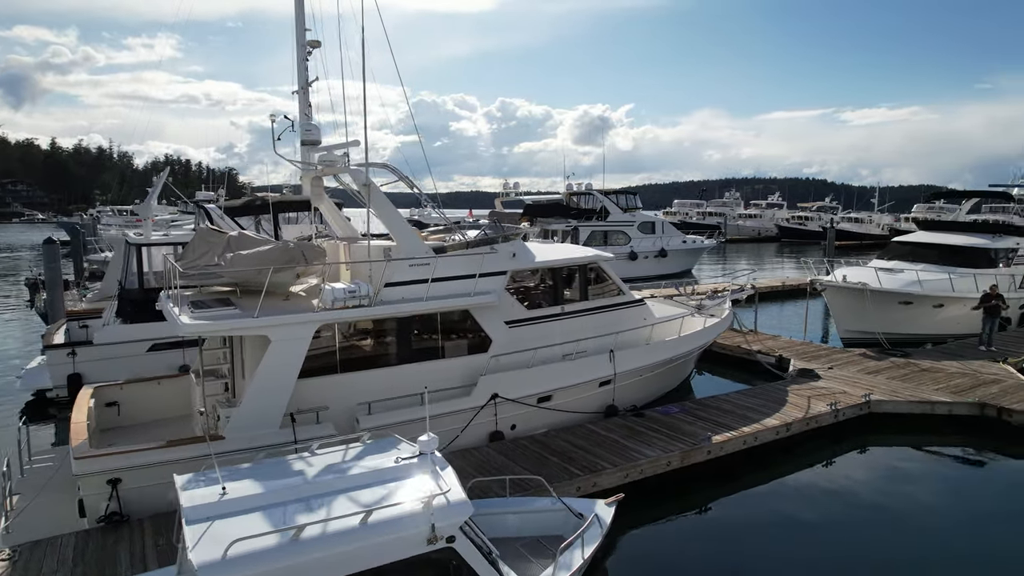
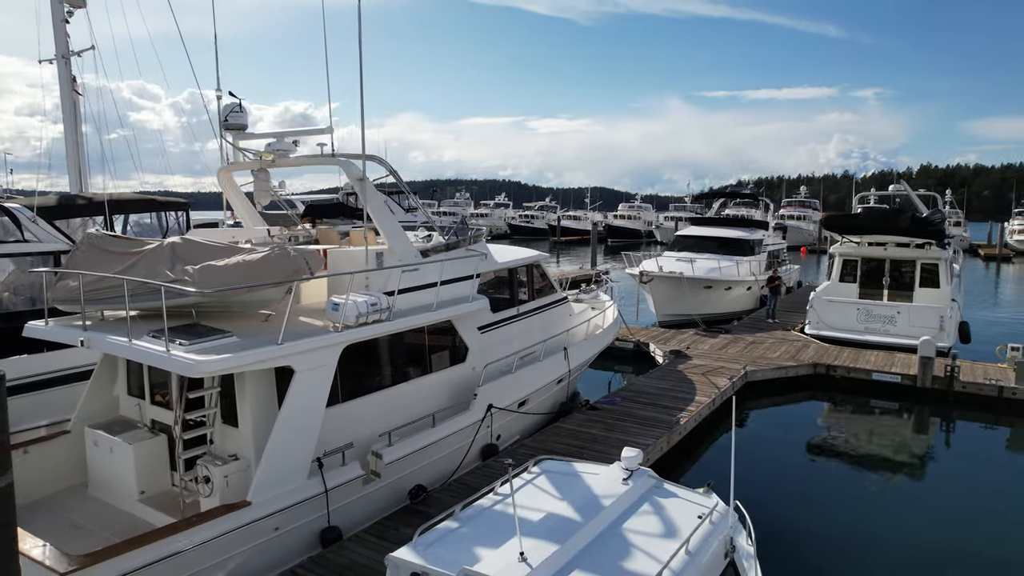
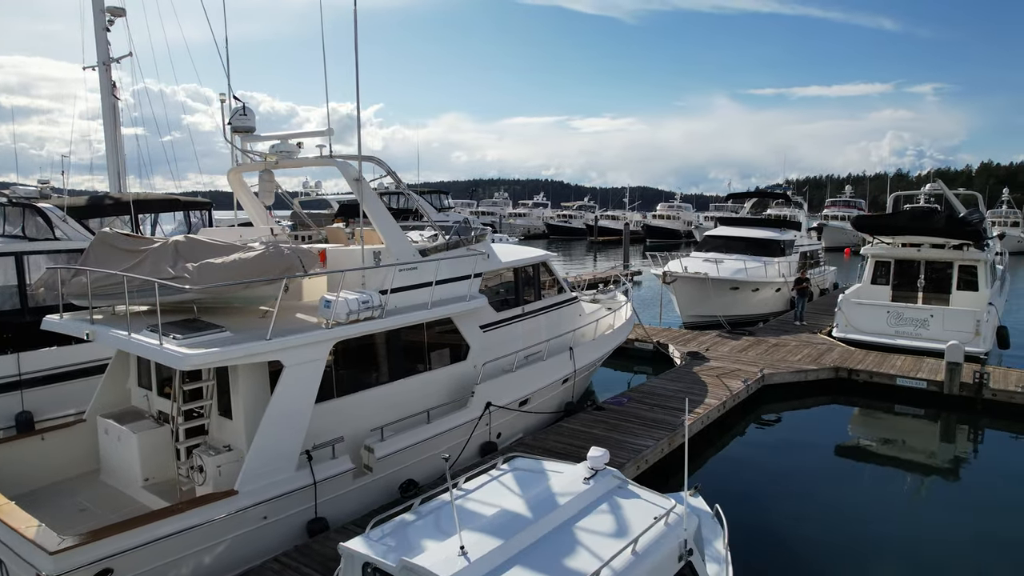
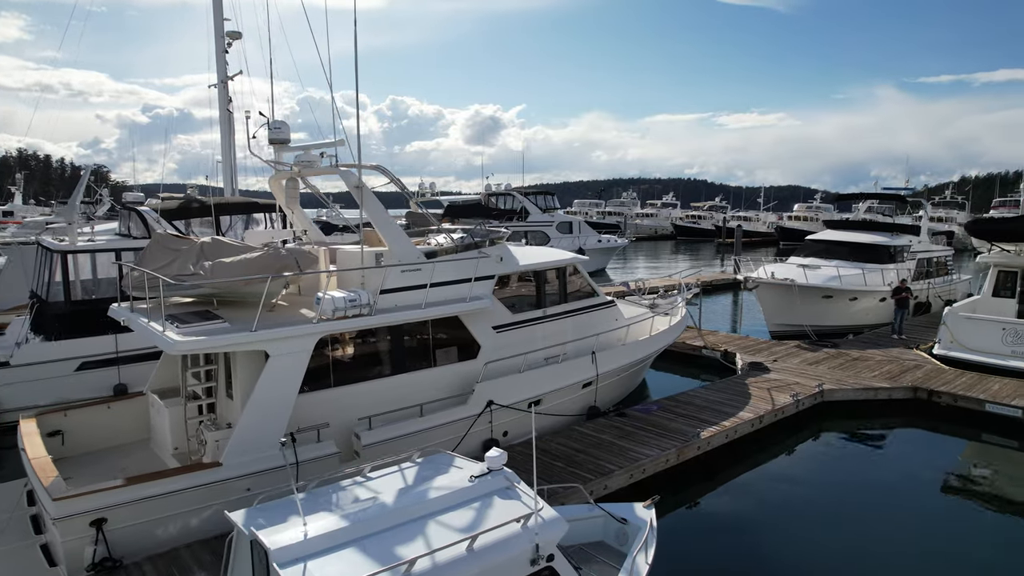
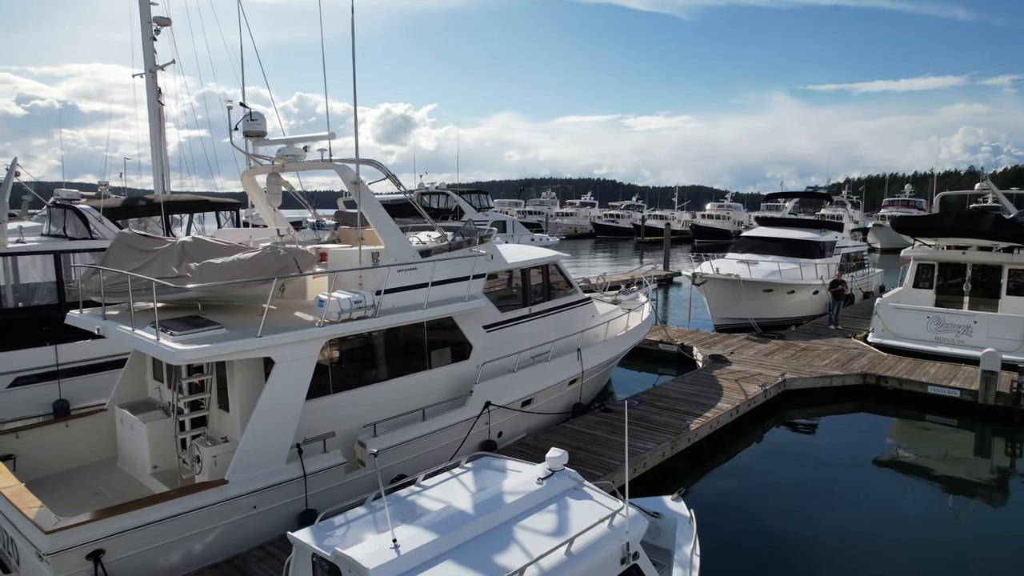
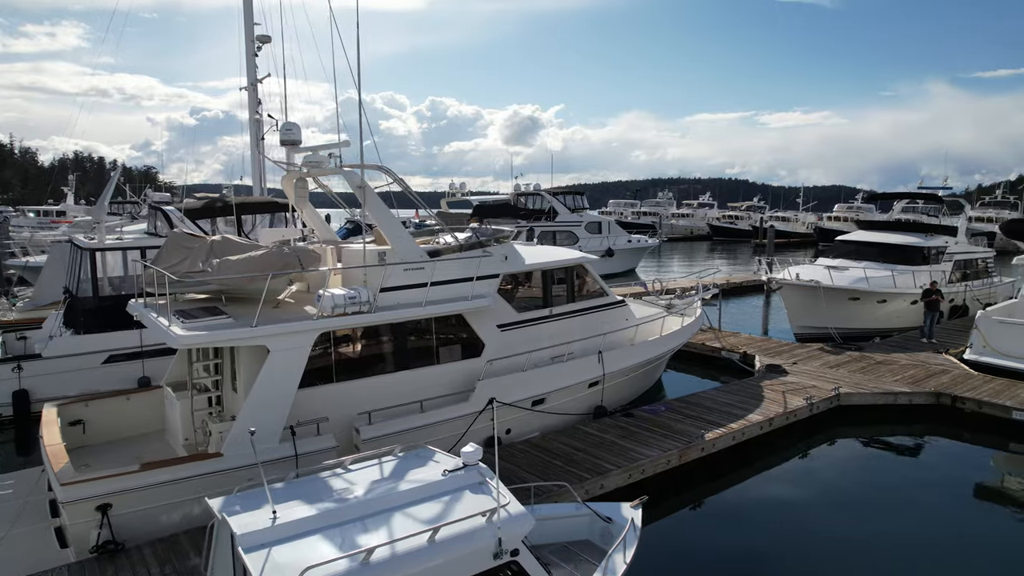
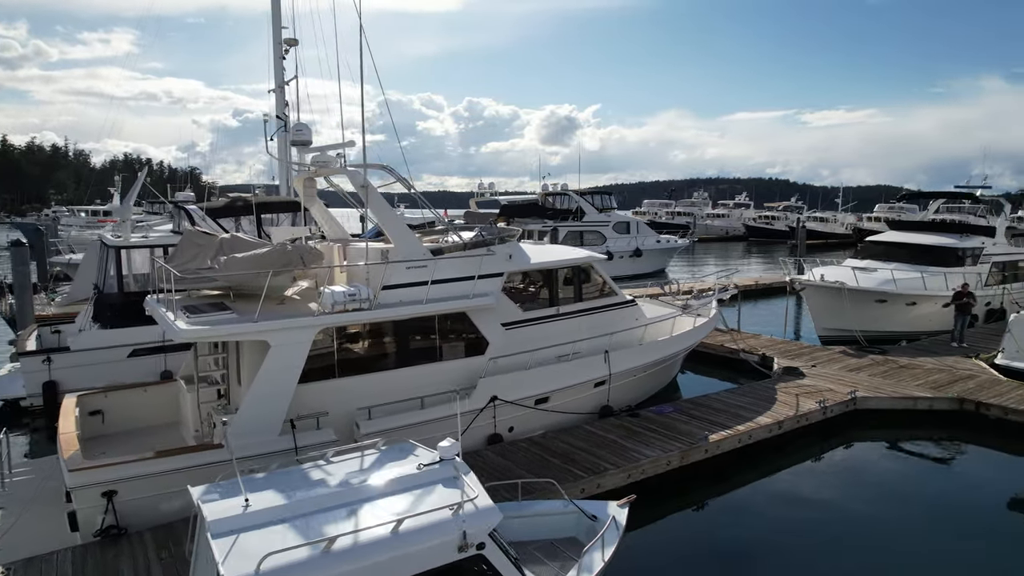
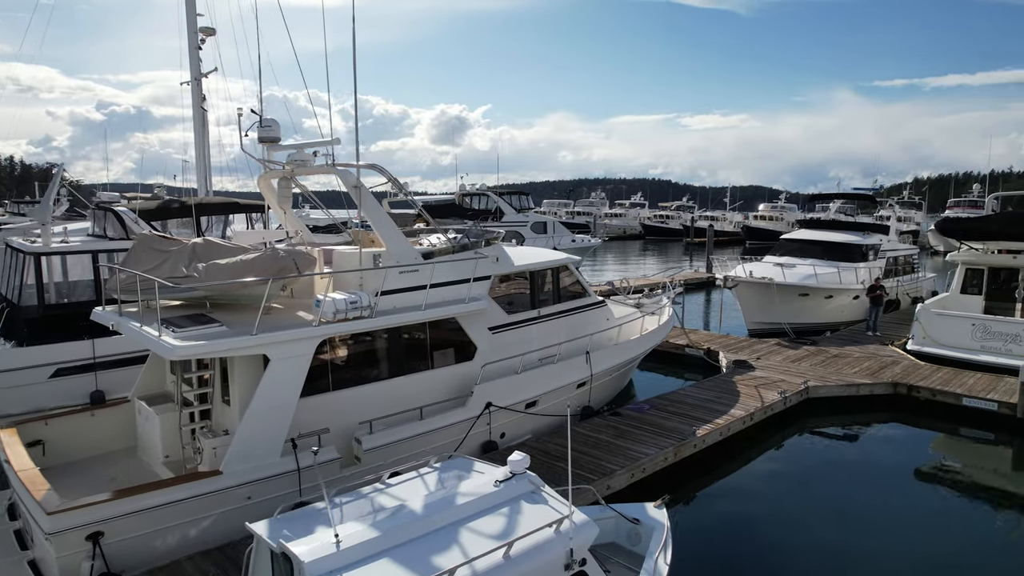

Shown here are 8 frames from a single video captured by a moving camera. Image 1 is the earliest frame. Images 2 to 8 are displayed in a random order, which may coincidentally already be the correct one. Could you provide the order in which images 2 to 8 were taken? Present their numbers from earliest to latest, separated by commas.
7, 6, 4, 8, 5, 3, 2
